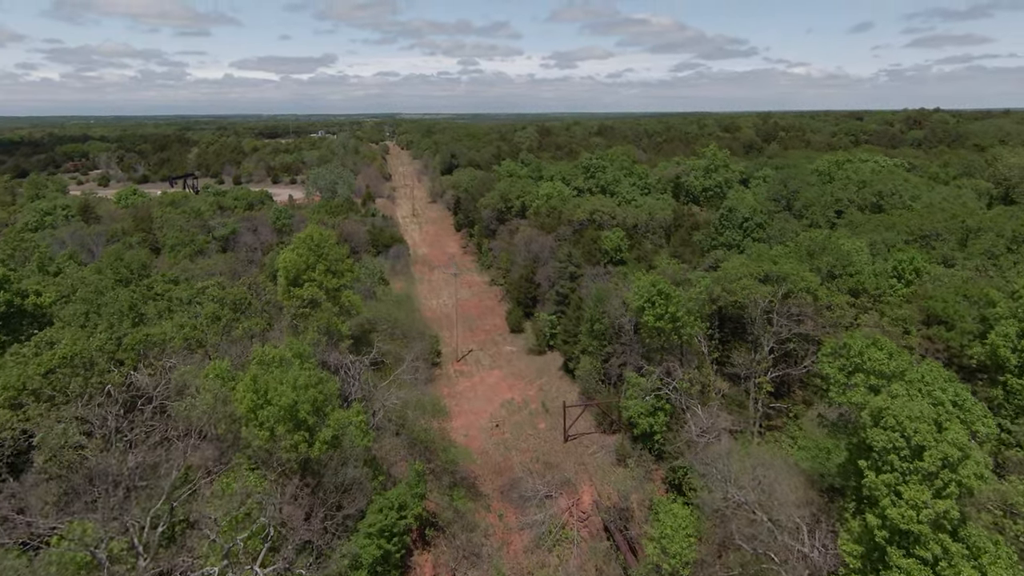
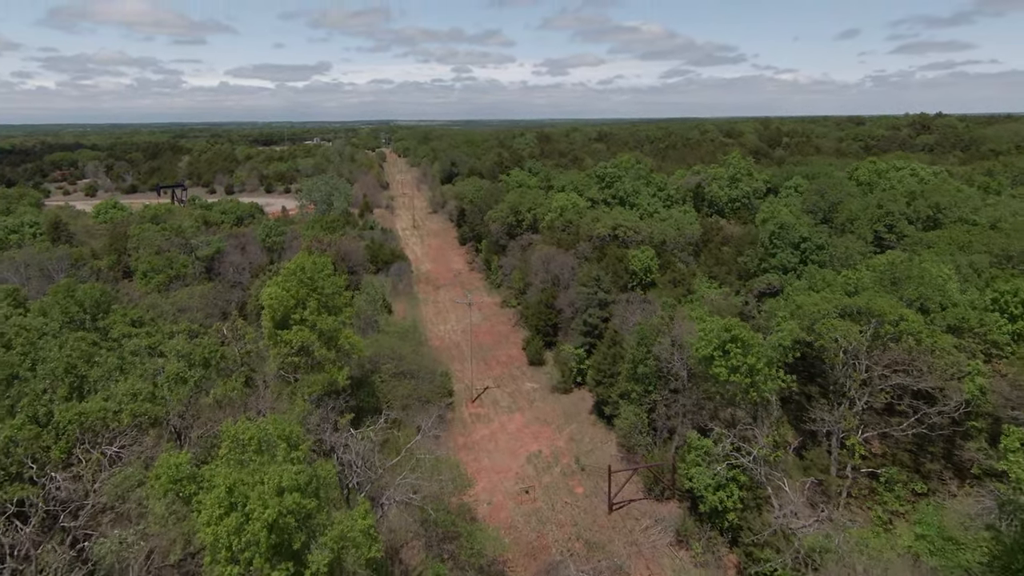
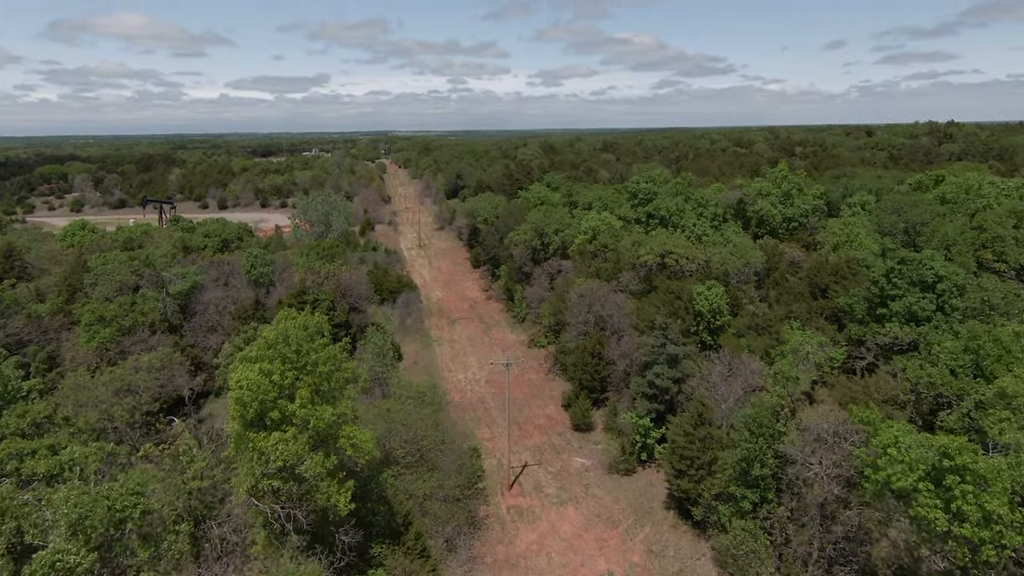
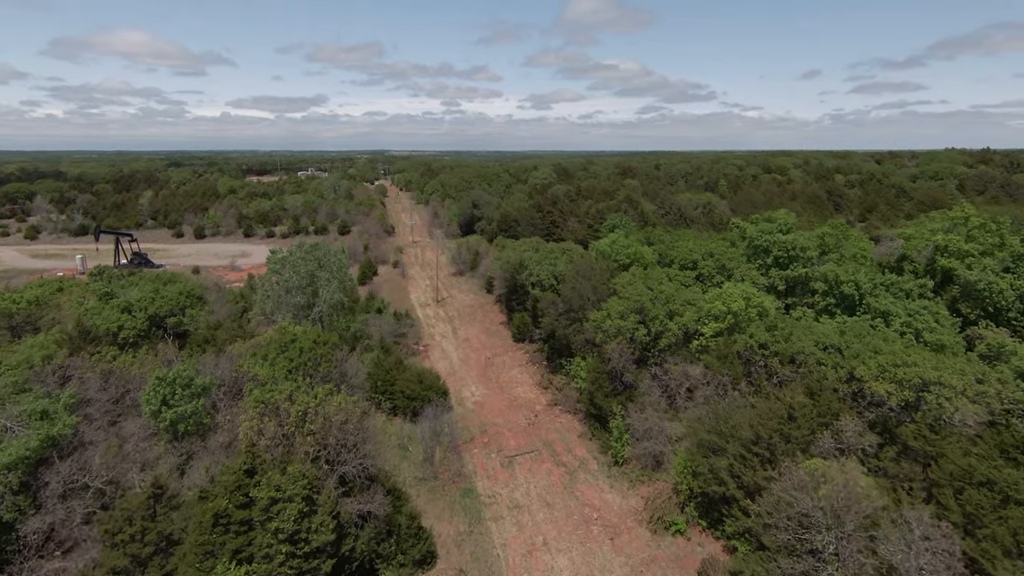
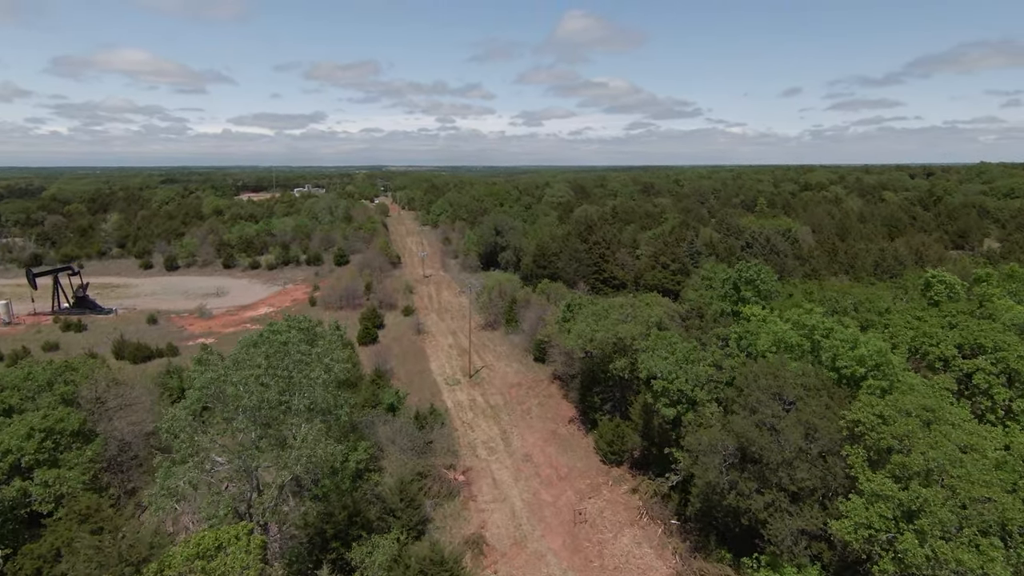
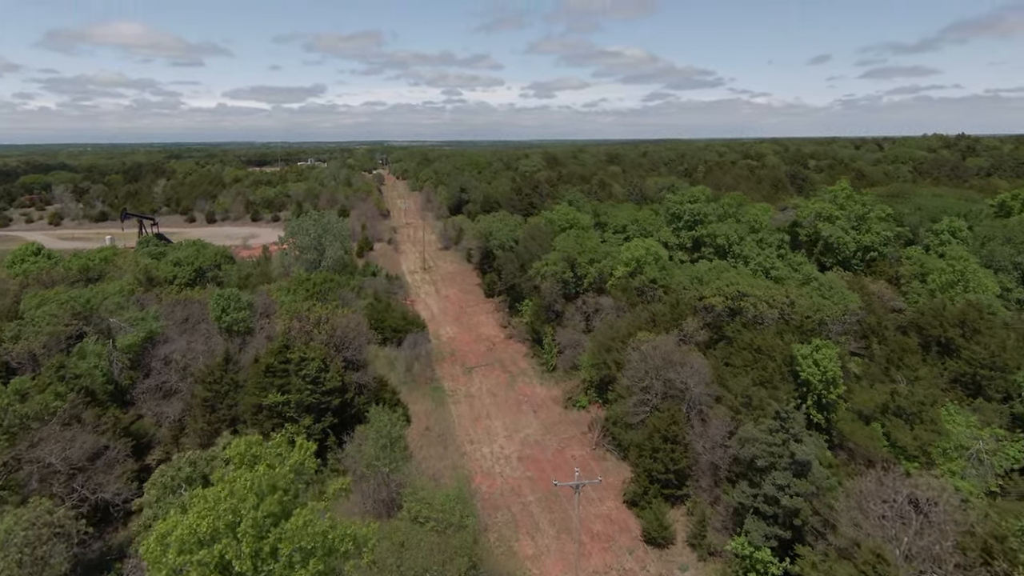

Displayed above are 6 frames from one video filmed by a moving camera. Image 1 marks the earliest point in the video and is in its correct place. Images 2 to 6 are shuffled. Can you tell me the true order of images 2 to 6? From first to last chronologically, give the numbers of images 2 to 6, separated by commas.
2, 3, 6, 4, 5
